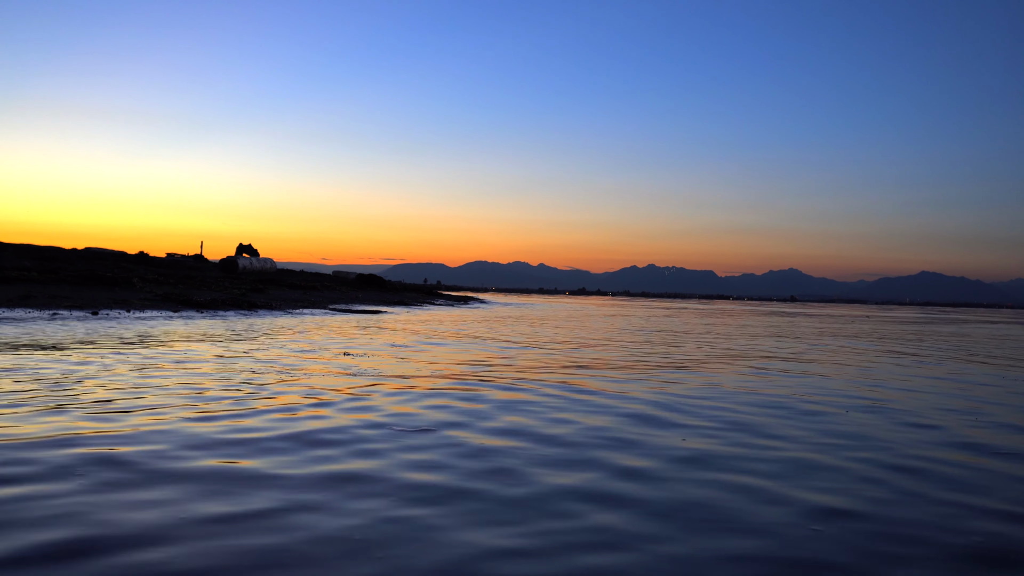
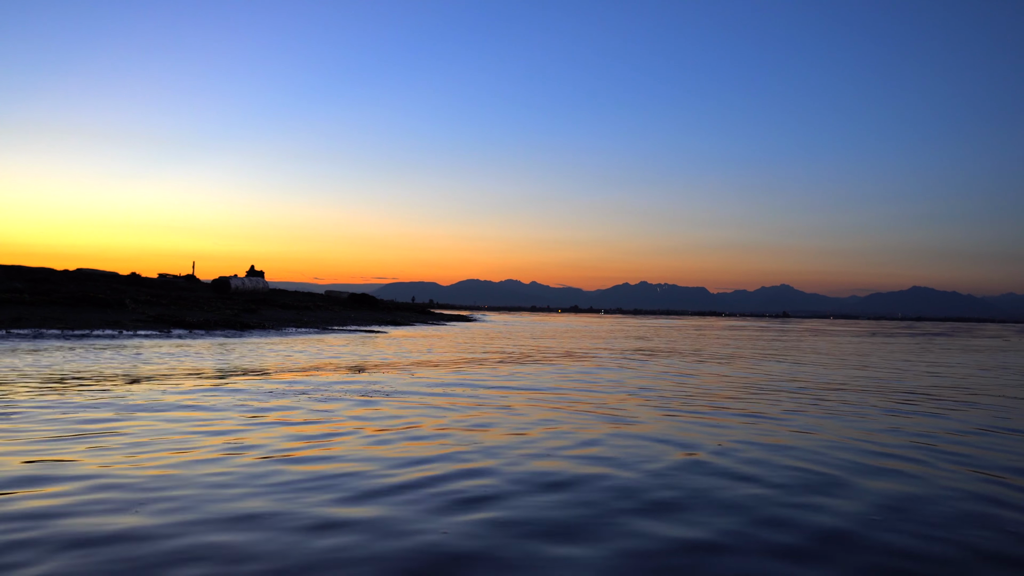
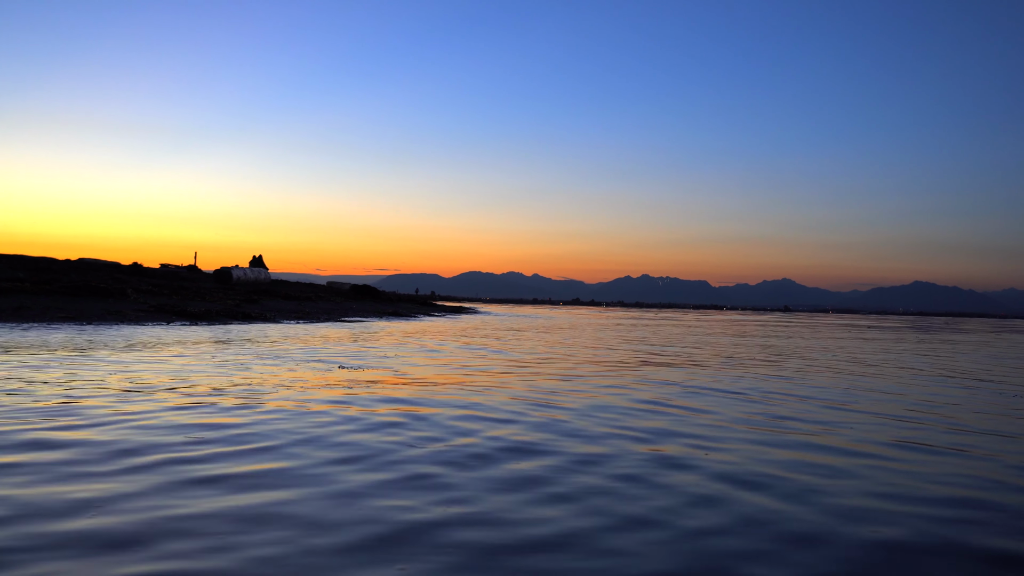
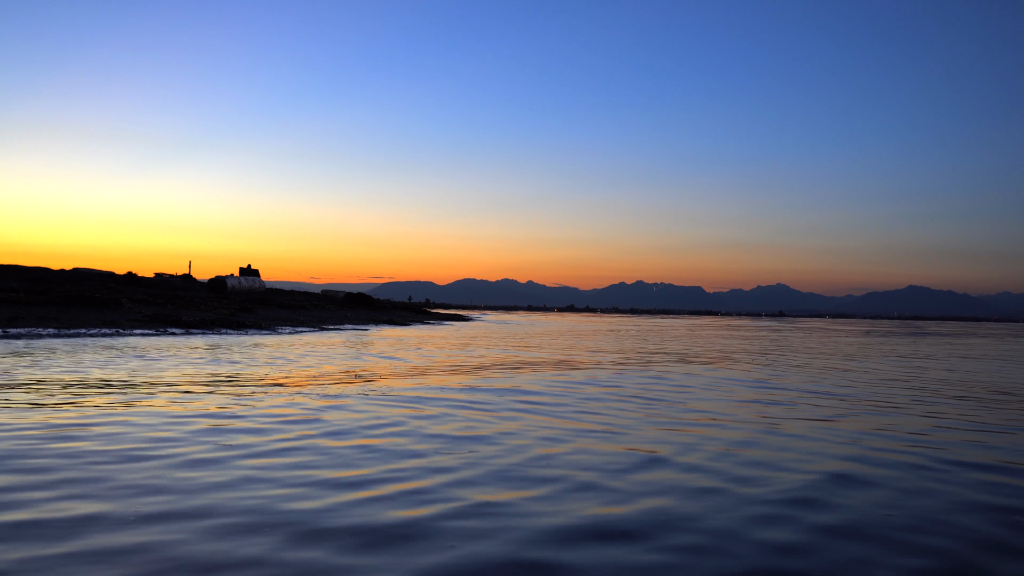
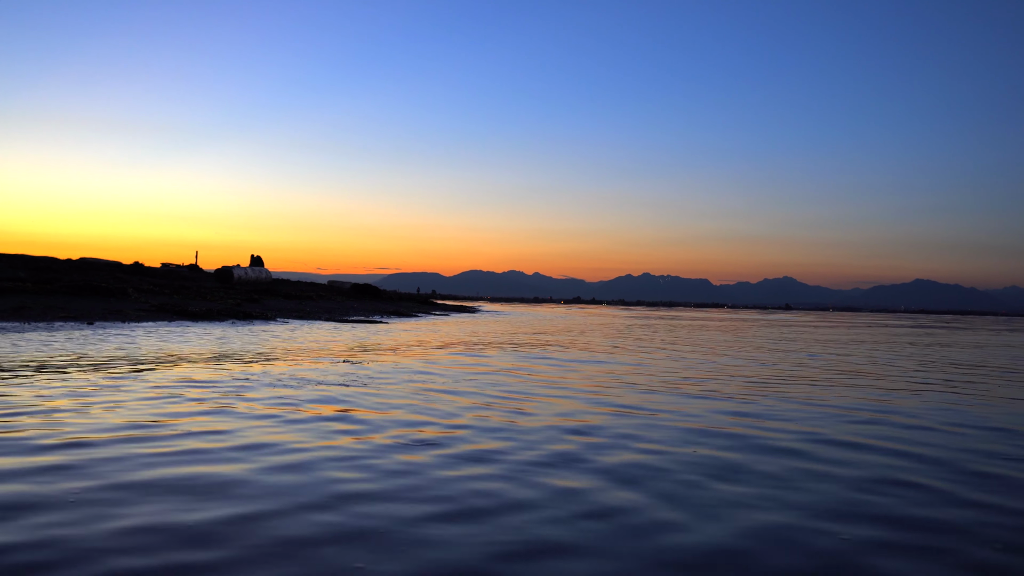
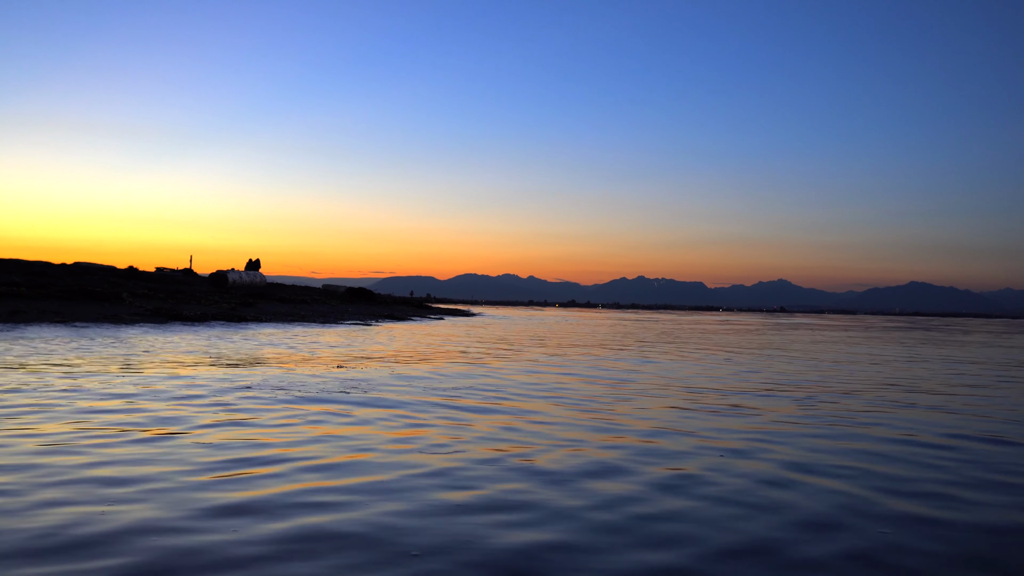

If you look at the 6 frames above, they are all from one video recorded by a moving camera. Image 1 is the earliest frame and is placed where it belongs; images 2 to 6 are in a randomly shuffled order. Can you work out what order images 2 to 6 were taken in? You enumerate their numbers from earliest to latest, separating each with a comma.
5, 3, 6, 4, 2
